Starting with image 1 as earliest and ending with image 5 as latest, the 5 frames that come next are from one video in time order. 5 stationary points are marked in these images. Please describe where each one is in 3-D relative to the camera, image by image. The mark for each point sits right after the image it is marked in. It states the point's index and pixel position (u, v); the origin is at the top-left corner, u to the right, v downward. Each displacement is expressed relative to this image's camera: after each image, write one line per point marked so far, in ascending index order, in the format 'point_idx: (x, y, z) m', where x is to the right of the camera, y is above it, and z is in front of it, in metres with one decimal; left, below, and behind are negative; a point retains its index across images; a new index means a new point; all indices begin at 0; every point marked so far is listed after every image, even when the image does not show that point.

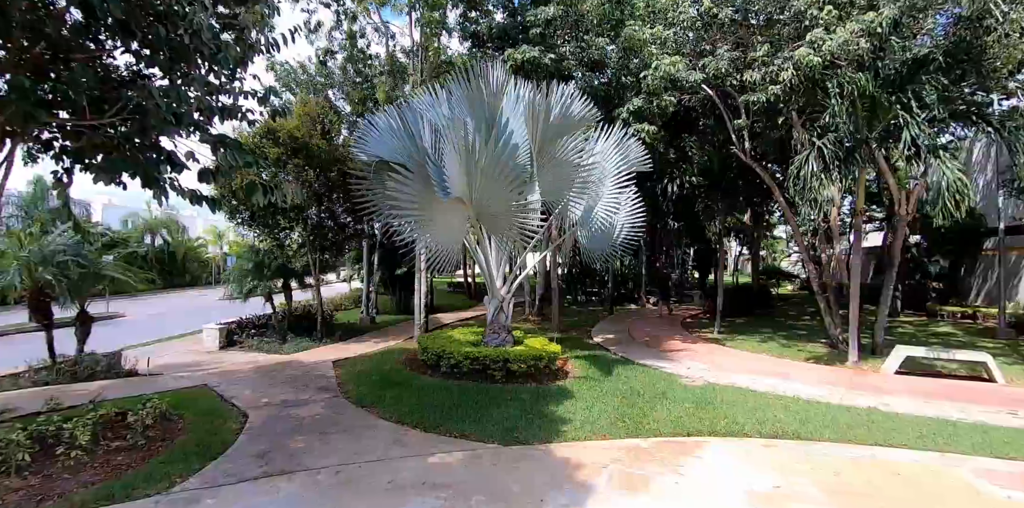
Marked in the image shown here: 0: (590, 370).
0: (+1.0, -1.5, +6.1) m
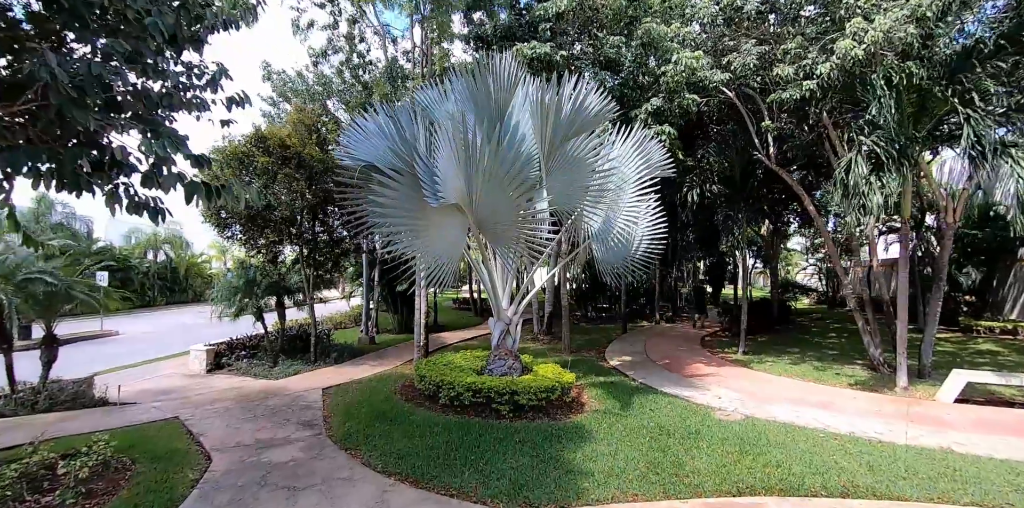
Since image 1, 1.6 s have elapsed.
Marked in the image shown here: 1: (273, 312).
0: (+1.1, -1.7, +5.3) m
1: (-5.0, -1.2, +9.8) m
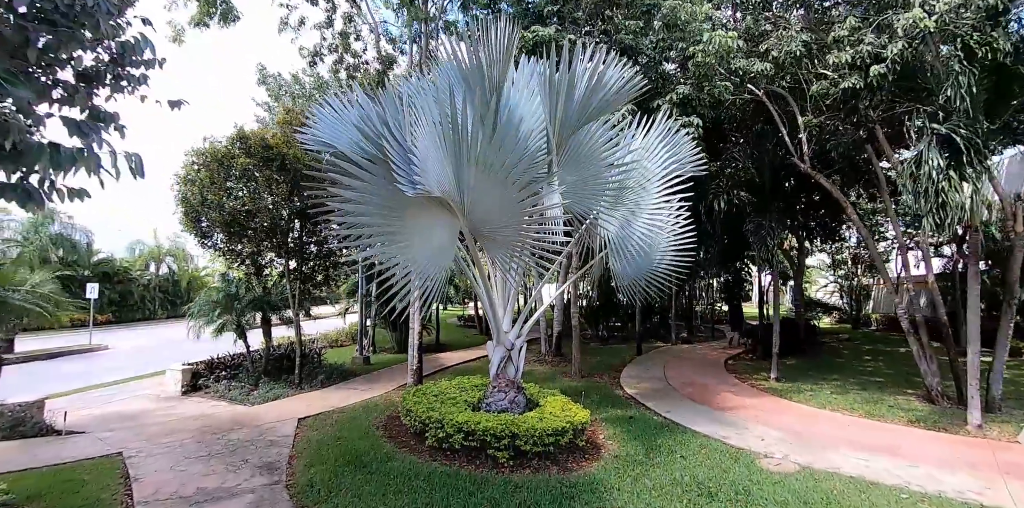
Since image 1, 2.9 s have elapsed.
0: (+1.1, -1.8, +4.4) m
1: (-4.9, -1.4, +9.0) m
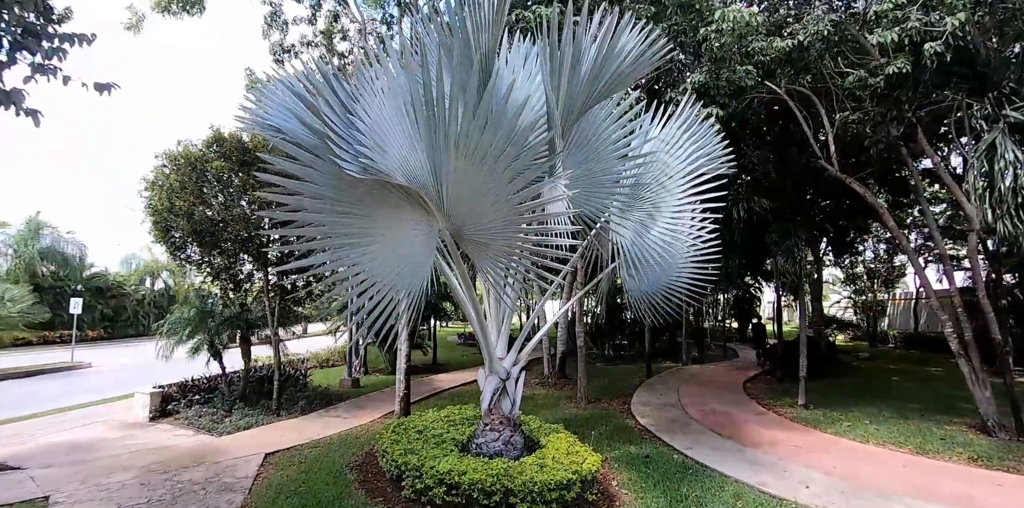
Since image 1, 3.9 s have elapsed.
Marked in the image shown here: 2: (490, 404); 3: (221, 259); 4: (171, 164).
0: (+1.1, -1.9, +3.6) m
1: (-4.9, -1.7, +8.3) m
2: (-0.2, -1.2, +3.8) m
3: (-4.5, -0.1, +7.3) m
4: (-5.0, +1.3, +6.9) m
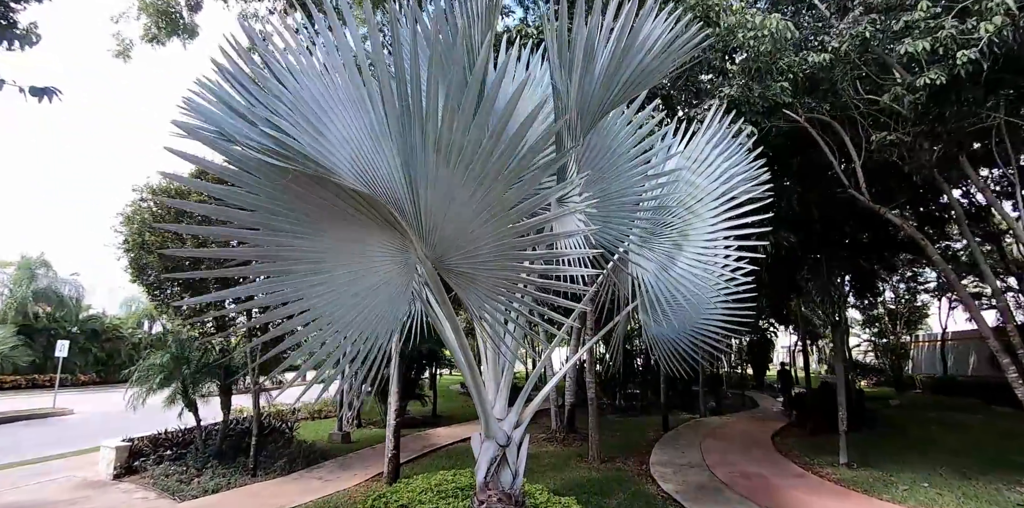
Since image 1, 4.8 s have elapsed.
0: (+1.1, -2.1, +2.9) m
1: (-4.8, -2.3, +7.6) m
2: (-0.2, -1.4, +3.1) m
3: (-4.4, -0.6, +6.8) m
4: (-4.9, +0.8, +6.5) m
